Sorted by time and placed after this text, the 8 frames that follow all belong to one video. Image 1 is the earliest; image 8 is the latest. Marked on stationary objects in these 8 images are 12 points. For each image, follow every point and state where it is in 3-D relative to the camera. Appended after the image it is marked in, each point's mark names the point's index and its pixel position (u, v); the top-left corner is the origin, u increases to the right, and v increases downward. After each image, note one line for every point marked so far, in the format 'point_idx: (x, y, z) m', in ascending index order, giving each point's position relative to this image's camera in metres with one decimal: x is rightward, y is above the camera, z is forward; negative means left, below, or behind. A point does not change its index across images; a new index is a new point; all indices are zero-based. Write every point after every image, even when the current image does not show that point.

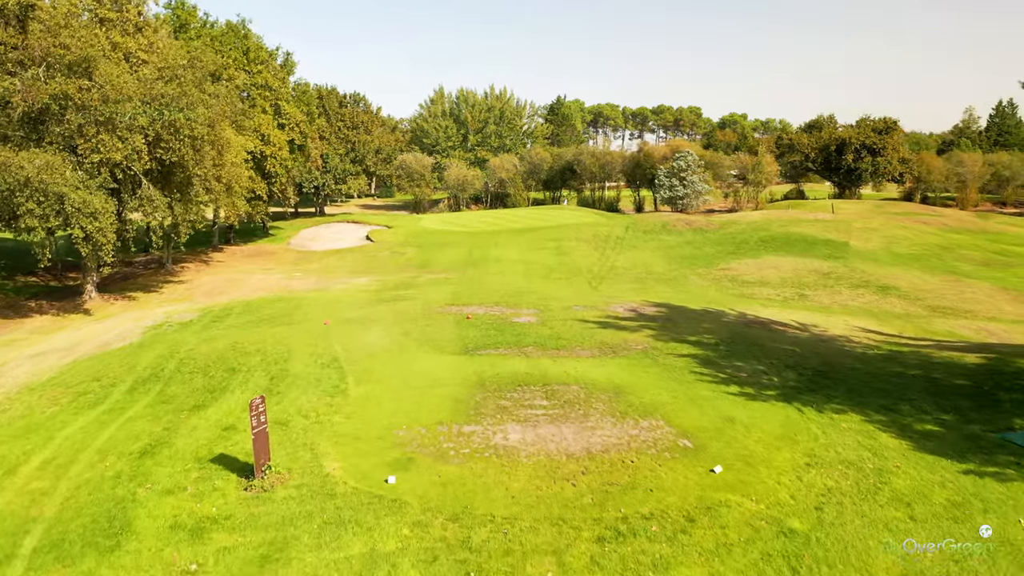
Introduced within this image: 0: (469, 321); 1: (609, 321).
0: (-0.9, -0.7, +17.0) m
1: (+2.1, -0.7, +16.8) m
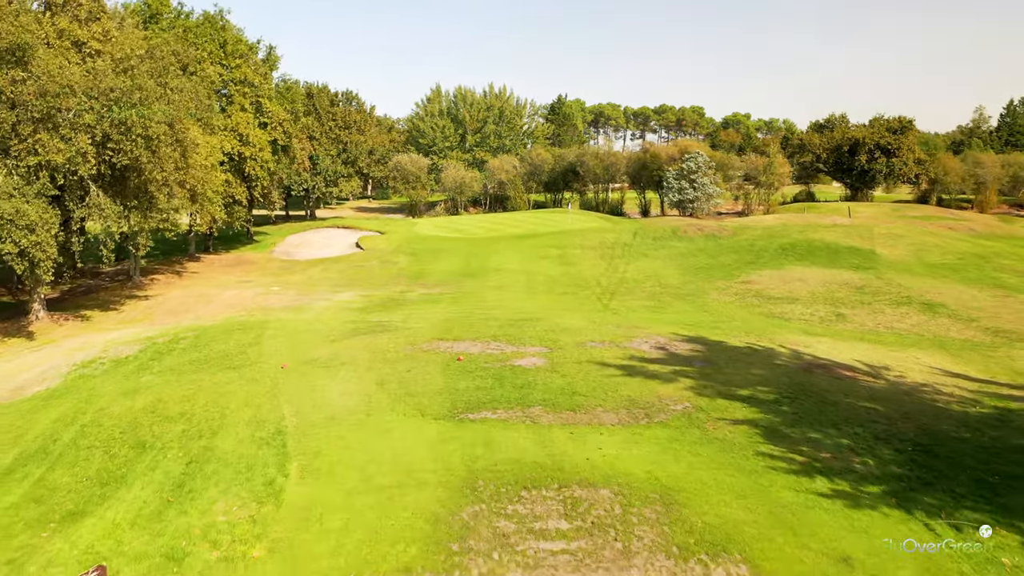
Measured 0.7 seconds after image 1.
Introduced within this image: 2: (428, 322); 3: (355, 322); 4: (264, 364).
0: (-0.9, -1.3, +13.7) m
1: (+2.1, -1.3, +13.5) m
2: (-2.0, -0.8, +18.7) m
3: (-3.8, -0.8, +19.6) m
4: (-4.3, -1.3, +14.0) m
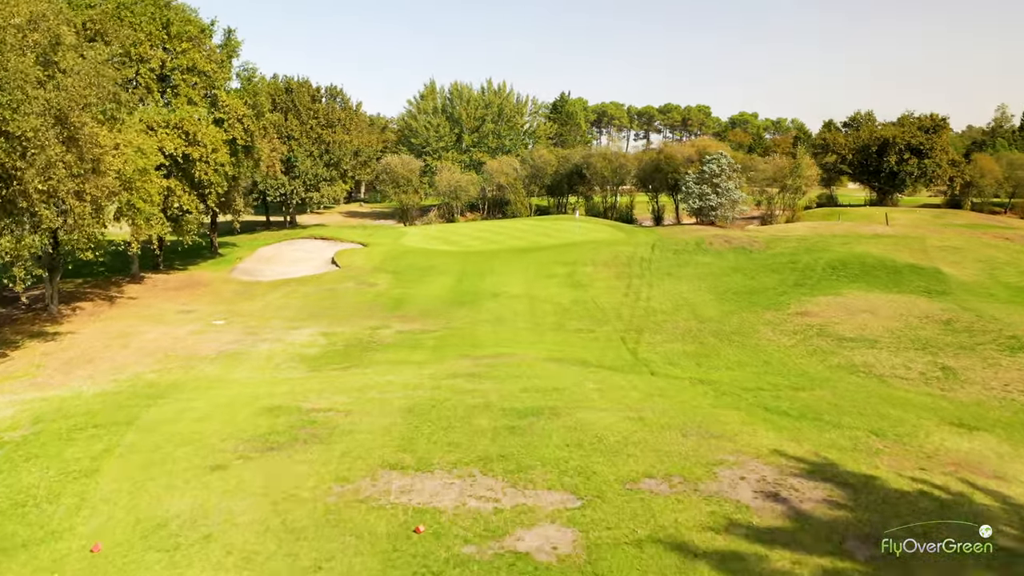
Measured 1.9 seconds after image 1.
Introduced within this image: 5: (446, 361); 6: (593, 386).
0: (-0.9, -2.4, +7.4) m
1: (+2.1, -2.4, +7.2) m
2: (-1.9, -1.9, +12.4) m
3: (-3.8, -1.9, +13.3) m
4: (-4.3, -2.4, +7.7) m
5: (-1.5, -1.7, +18.5) m
6: (+1.5, -1.8, +14.4) m
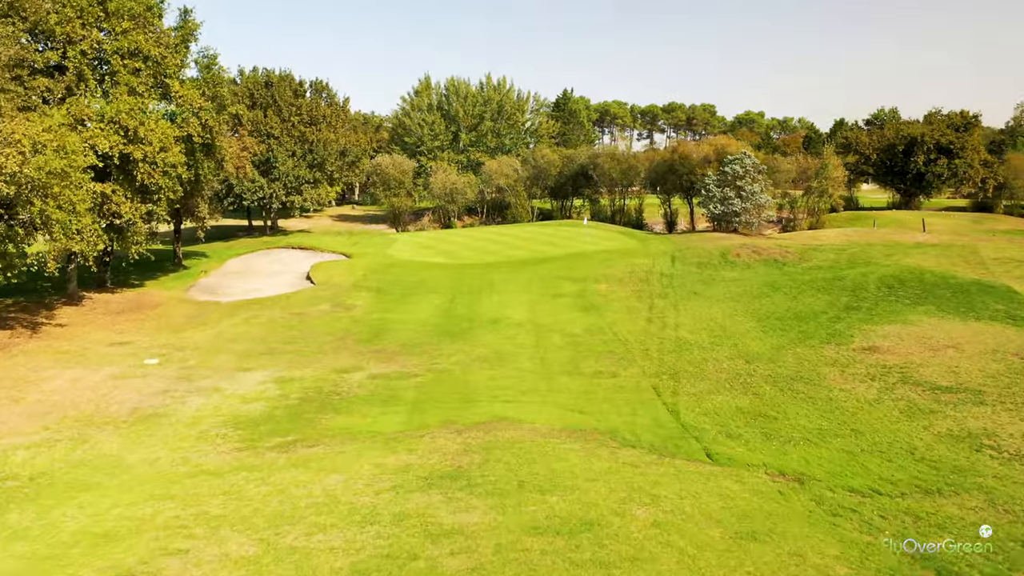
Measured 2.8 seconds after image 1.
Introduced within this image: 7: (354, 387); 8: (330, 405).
0: (-0.8, -3.2, +2.3) m
1: (+2.2, -3.2, +2.1) m
2: (-1.9, -2.7, +7.3) m
3: (-3.7, -2.7, +8.2) m
4: (-4.2, -3.2, +2.6) m
5: (-1.5, -2.5, +13.5) m
6: (+1.5, -2.6, +9.3) m
7: (-3.6, -2.3, +18.6) m
8: (-3.8, -2.5, +17.0) m
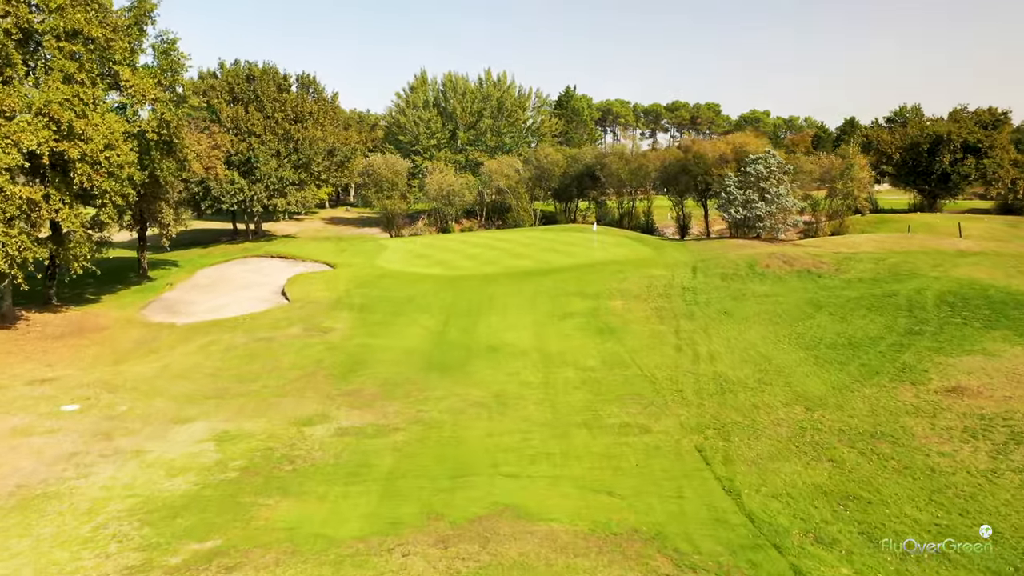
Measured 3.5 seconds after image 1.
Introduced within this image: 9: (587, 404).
0: (-0.7, -3.8, -1.8) m
1: (+2.2, -3.8, -2.0) m
2: (-1.8, -3.3, +3.2) m
3: (-3.7, -3.4, +4.1) m
4: (-4.1, -3.8, -1.4) m
5: (-1.4, -3.1, +9.4) m
6: (+1.6, -3.2, +5.3) m
7: (-3.6, -2.9, +14.5) m
8: (-3.8, -3.1, +12.9) m
9: (+1.6, -2.5, +17.3) m
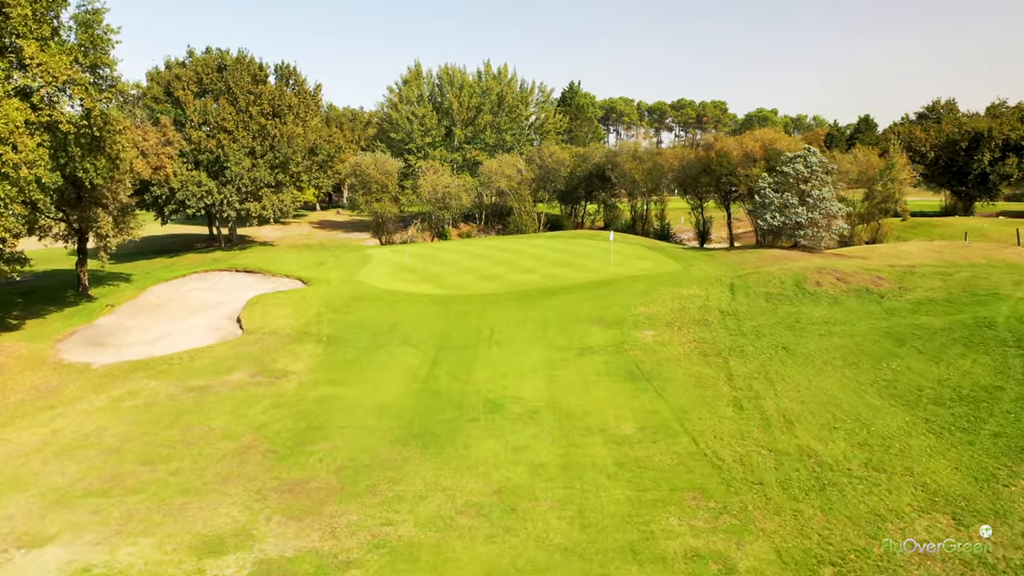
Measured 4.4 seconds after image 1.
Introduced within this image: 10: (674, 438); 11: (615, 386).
0: (-0.6, -4.6, -7.2) m
1: (+2.4, -4.6, -7.4) m
2: (-1.7, -4.1, -2.2) m
3: (-3.5, -4.1, -1.3) m
4: (-4.0, -4.6, -6.9) m
5: (-1.2, -3.9, +4.0) m
6: (+1.7, -4.0, -0.2) m
7: (-3.4, -3.7, +9.1) m
8: (-3.6, -3.9, +7.5) m
9: (+1.8, -3.3, +11.9) m
10: (+3.0, -2.8, +15.0) m
11: (+2.4, -2.3, +18.4) m
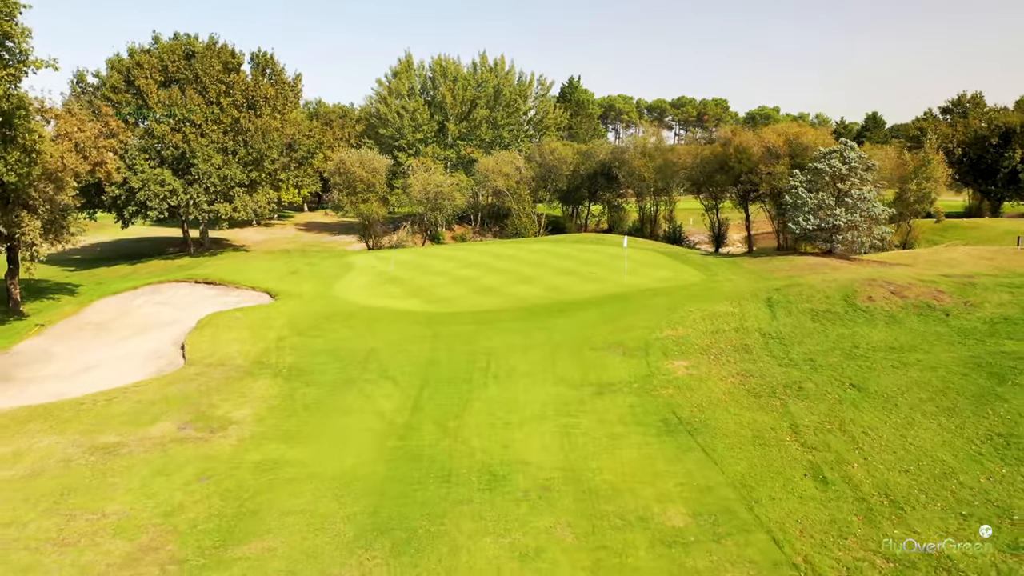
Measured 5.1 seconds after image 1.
0: (-0.4, -5.1, -11.5) m
1: (+2.6, -5.1, -11.7) m
2: (-1.5, -4.6, -6.5) m
3: (-3.3, -4.6, -5.6) m
4: (-3.8, -5.1, -11.2) m
5: (-1.1, -4.4, -0.3) m
6: (+1.9, -4.5, -4.4) m
7: (-3.3, -4.2, +4.8) m
8: (-3.5, -4.4, +3.2) m
9: (+1.9, -3.8, +7.6) m
10: (+3.1, -3.3, +10.7) m
11: (+2.4, -2.7, +14.2) m
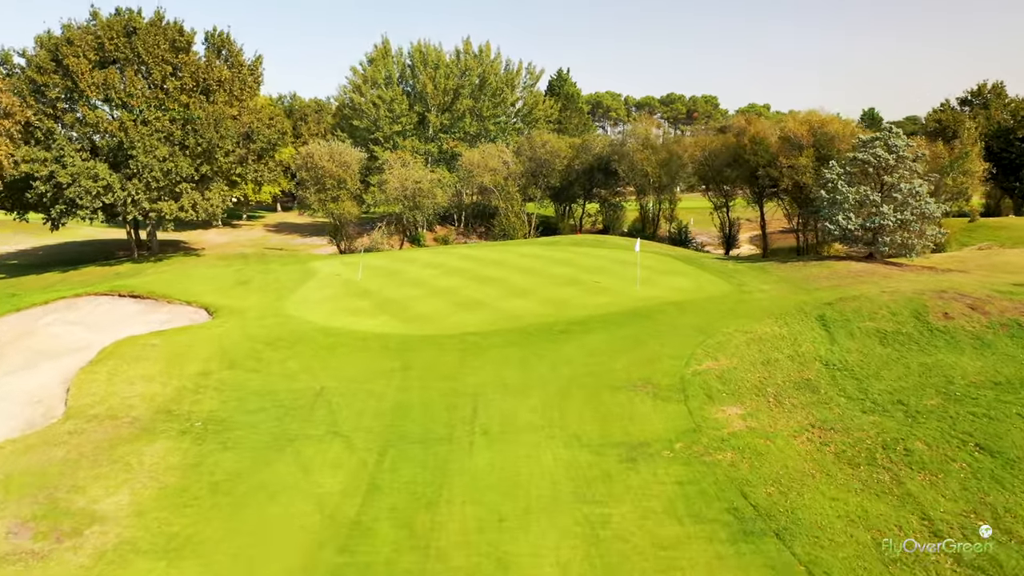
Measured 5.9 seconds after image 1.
0: (+0.1, -5.5, -16.5) m
1: (+3.1, -5.4, -16.6) m
2: (-1.1, -5.0, -11.5) m
3: (-2.9, -5.0, -10.6) m
4: (-3.3, -5.5, -16.2) m
5: (-0.8, -4.8, -5.3) m
6: (+2.3, -4.9, -9.4) m
7: (-3.1, -4.6, -0.2) m
8: (-3.3, -4.8, -1.9) m
9: (+2.0, -4.2, +2.7) m
10: (+3.1, -3.6, +5.8) m
11: (+2.4, -3.1, +9.2) m
